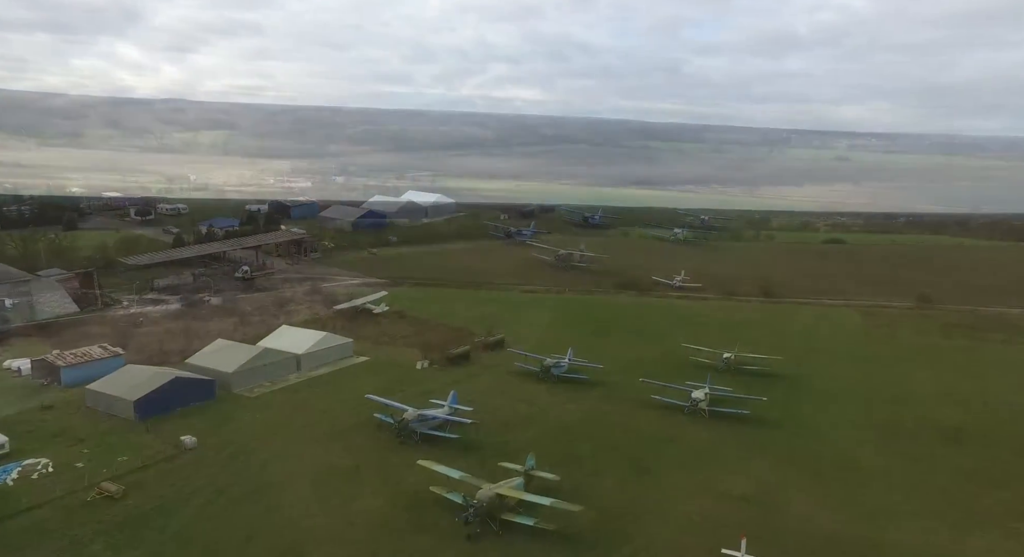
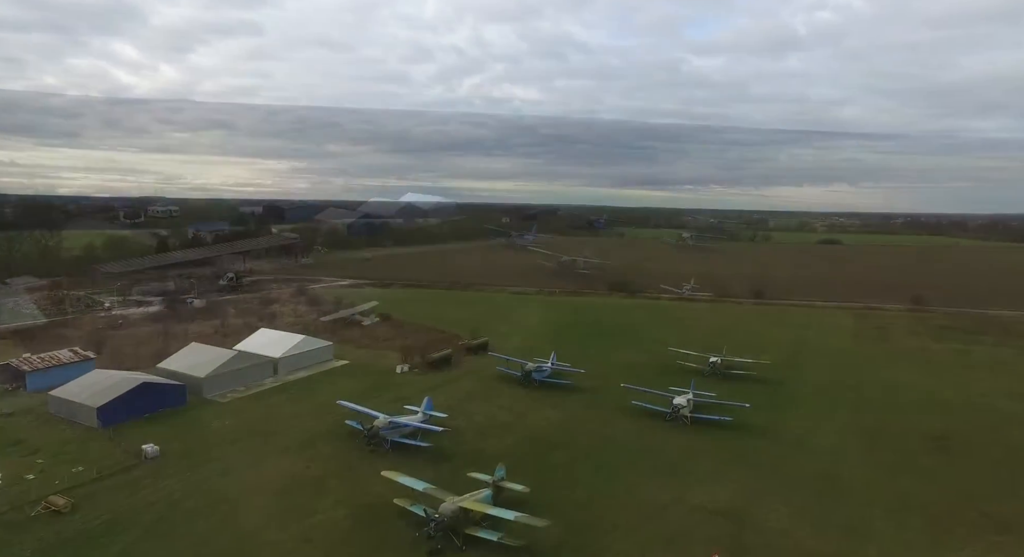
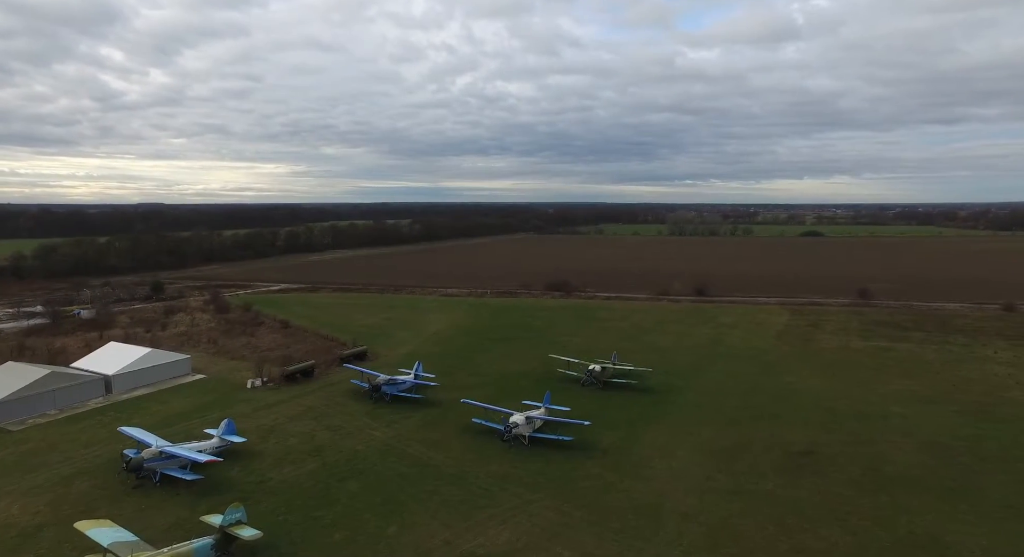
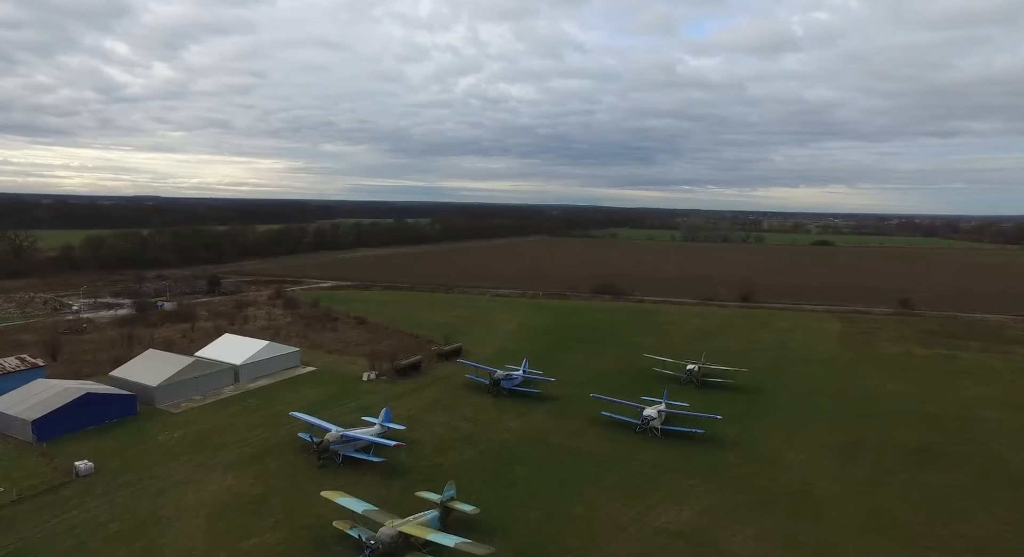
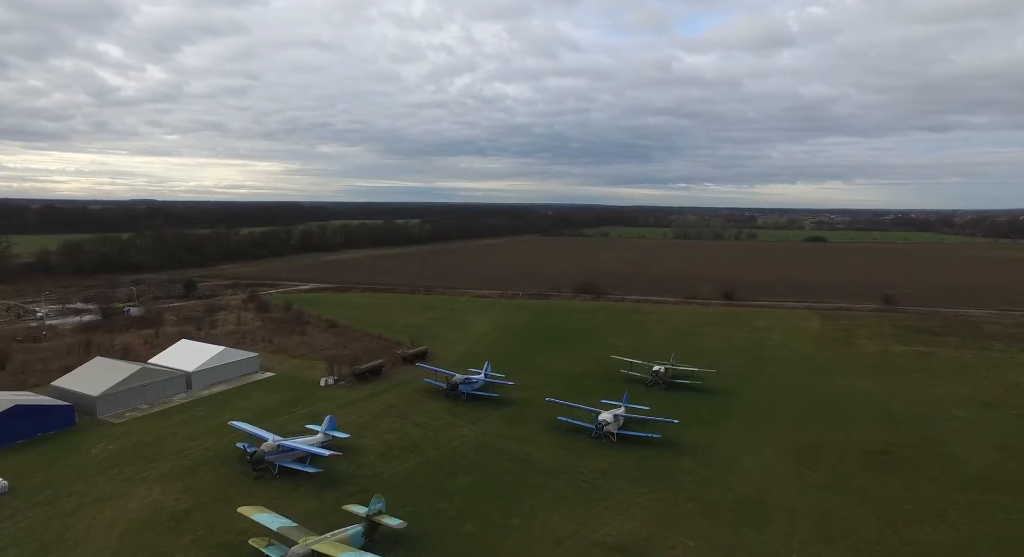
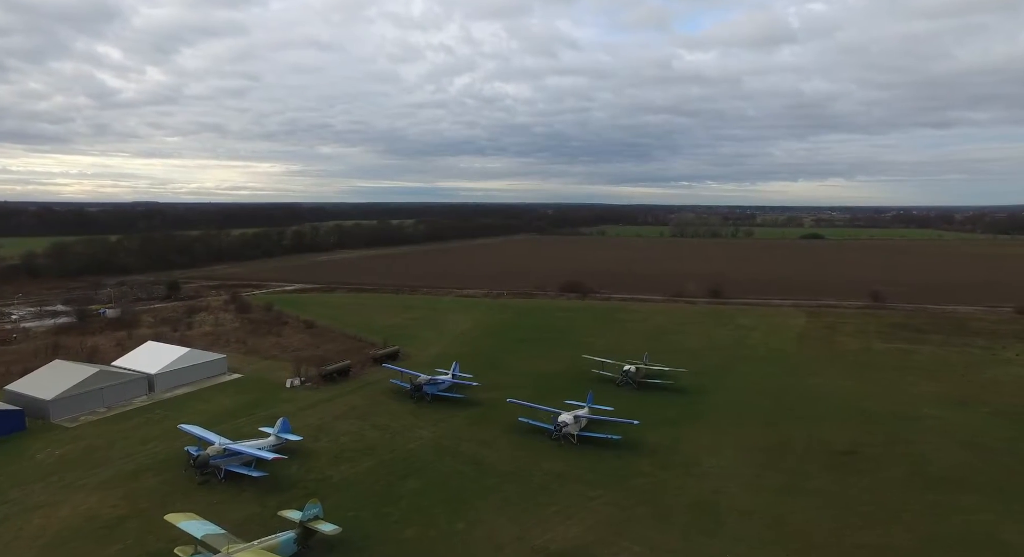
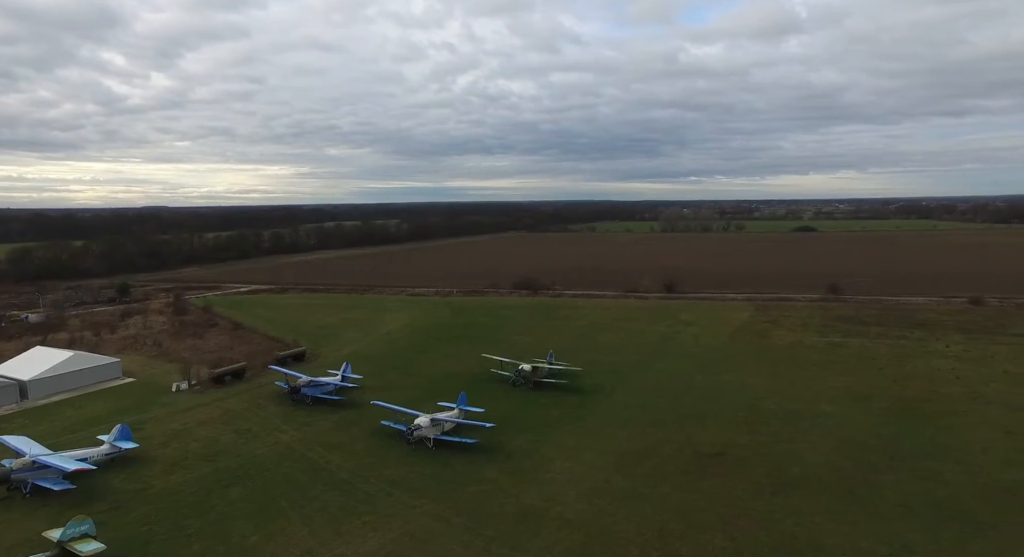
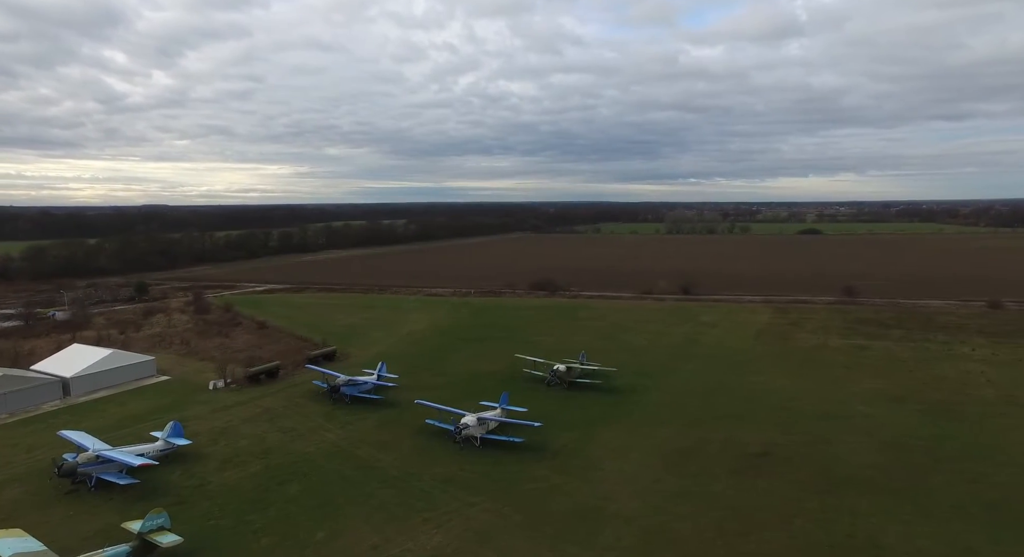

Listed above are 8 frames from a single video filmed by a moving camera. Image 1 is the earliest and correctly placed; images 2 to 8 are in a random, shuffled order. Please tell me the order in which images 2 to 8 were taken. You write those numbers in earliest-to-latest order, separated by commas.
2, 4, 5, 6, 3, 8, 7
